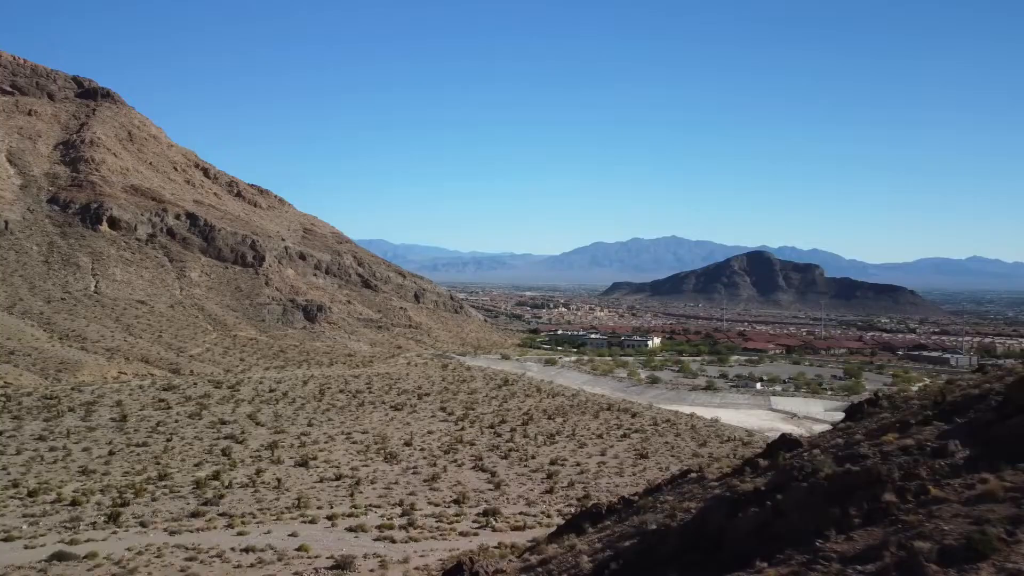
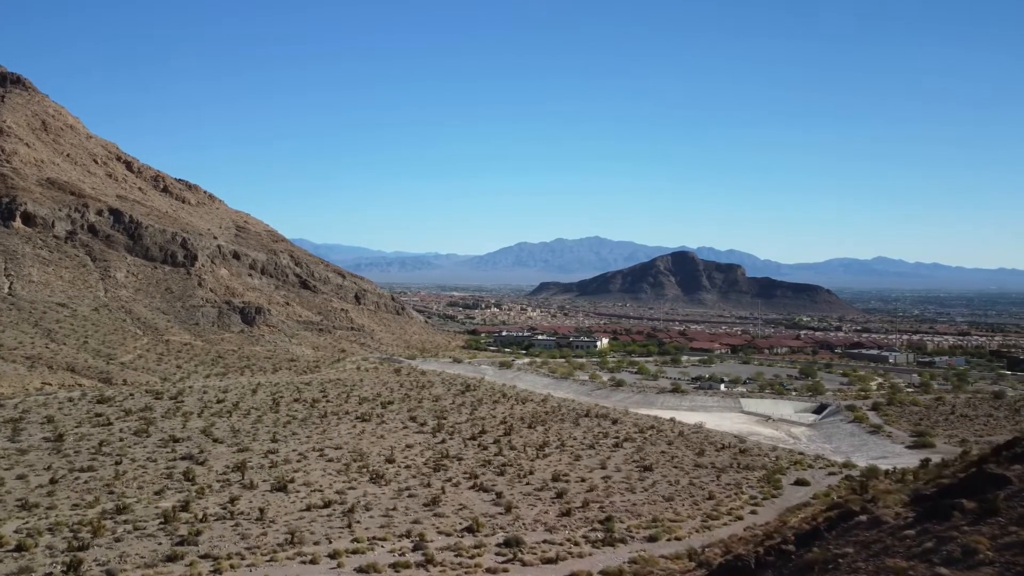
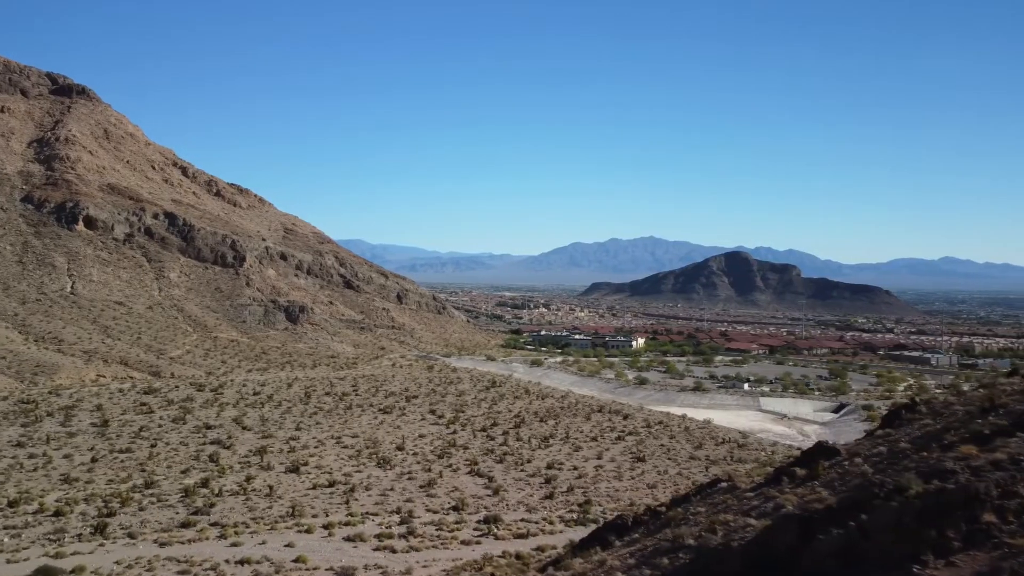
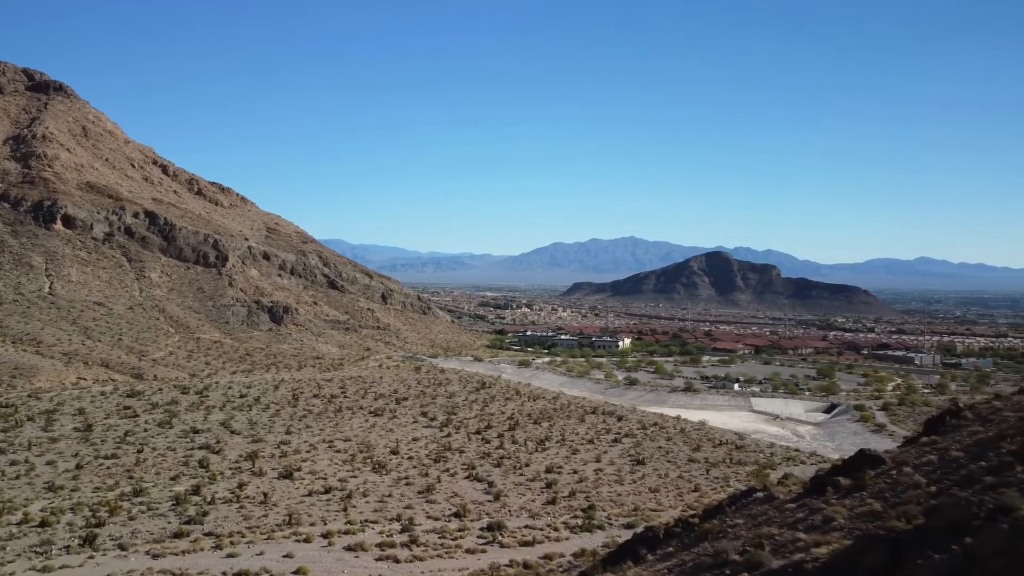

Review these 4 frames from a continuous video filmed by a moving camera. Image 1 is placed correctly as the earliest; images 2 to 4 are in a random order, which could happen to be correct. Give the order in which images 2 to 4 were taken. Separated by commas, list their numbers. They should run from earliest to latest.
3, 4, 2
